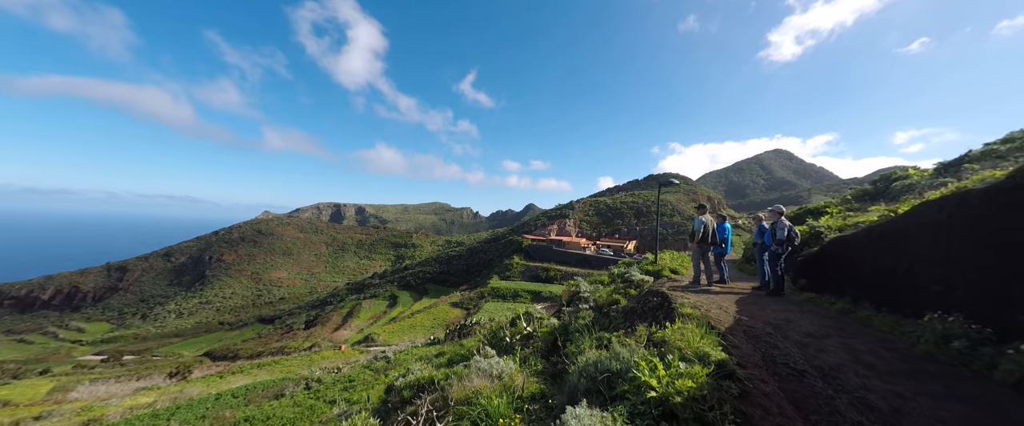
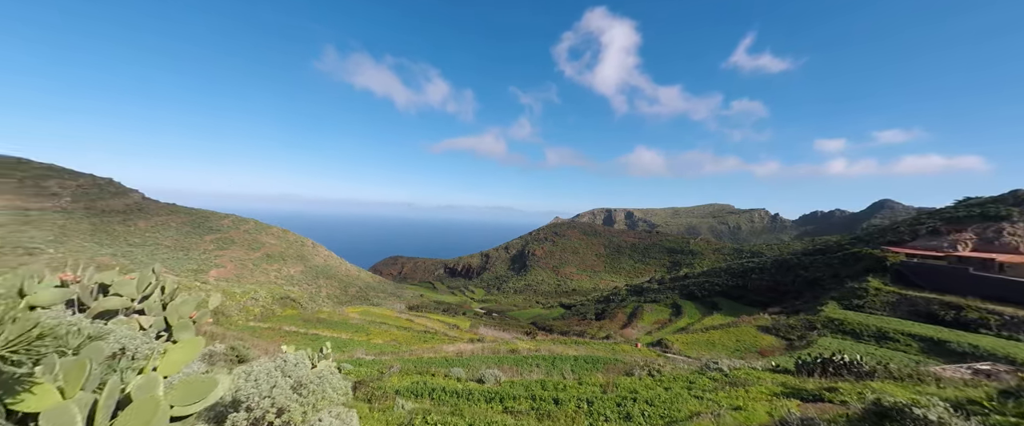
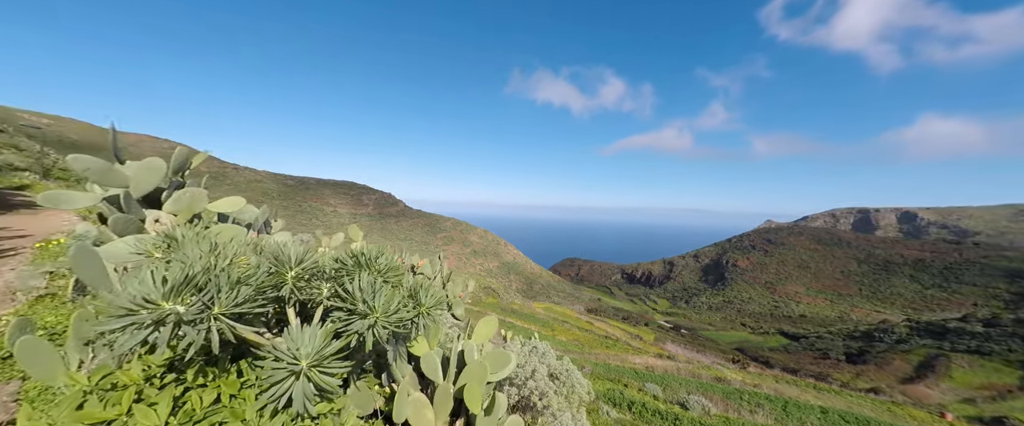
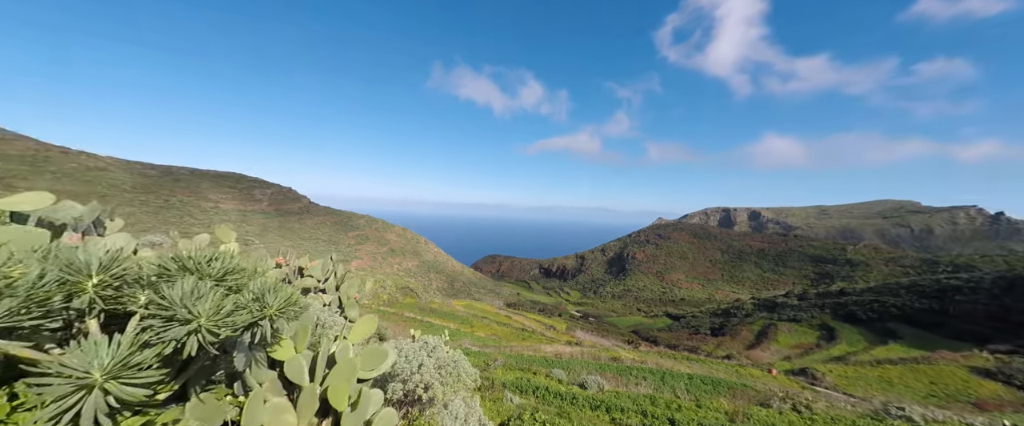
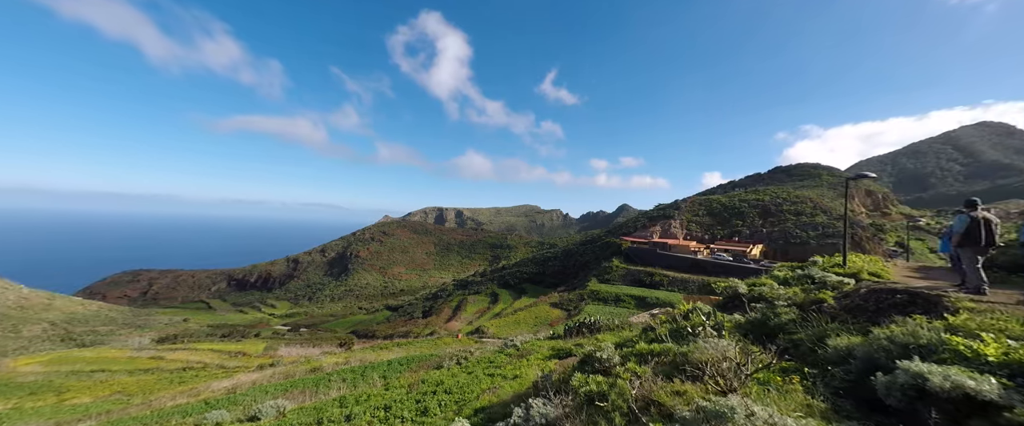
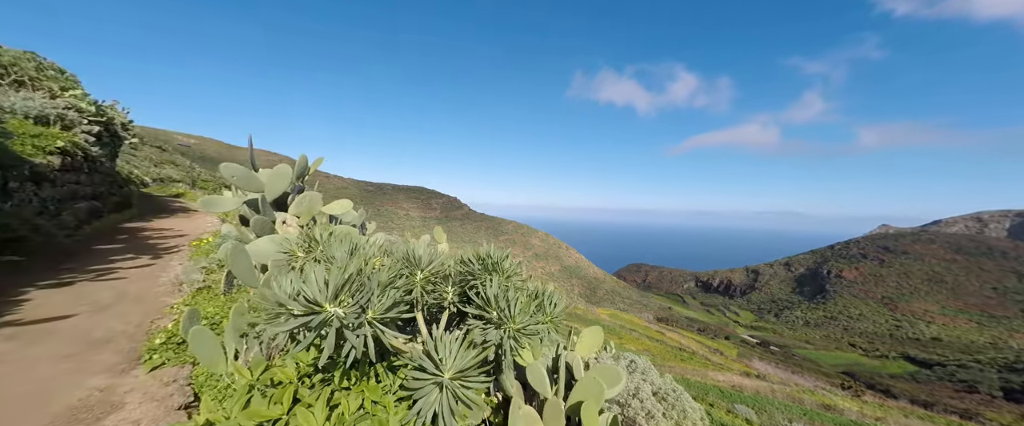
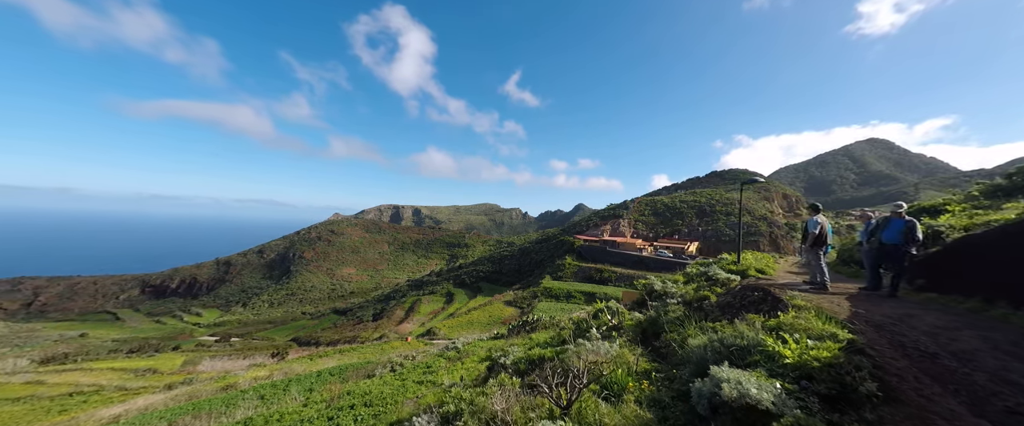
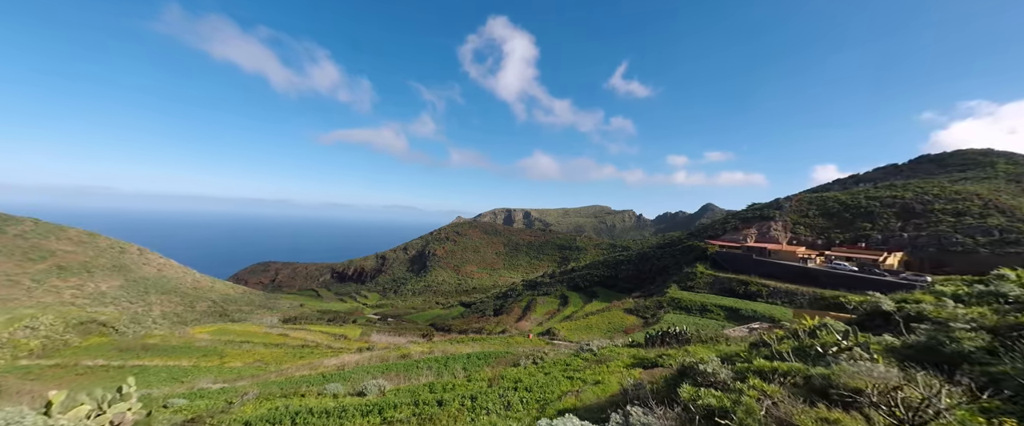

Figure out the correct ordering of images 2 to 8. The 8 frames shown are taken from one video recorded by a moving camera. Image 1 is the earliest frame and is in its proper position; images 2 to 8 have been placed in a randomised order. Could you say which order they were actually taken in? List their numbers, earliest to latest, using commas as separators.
7, 5, 8, 2, 4, 3, 6
